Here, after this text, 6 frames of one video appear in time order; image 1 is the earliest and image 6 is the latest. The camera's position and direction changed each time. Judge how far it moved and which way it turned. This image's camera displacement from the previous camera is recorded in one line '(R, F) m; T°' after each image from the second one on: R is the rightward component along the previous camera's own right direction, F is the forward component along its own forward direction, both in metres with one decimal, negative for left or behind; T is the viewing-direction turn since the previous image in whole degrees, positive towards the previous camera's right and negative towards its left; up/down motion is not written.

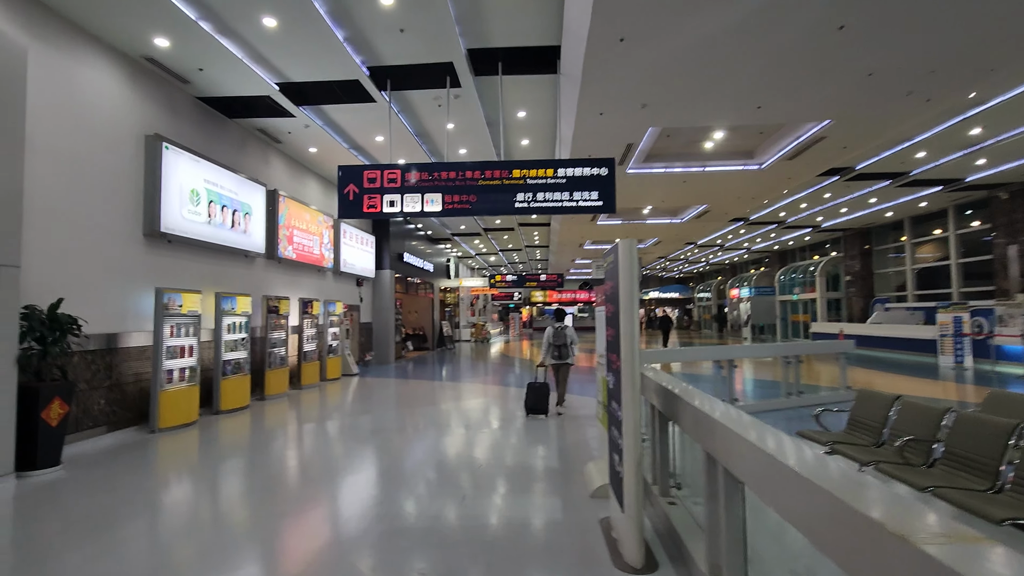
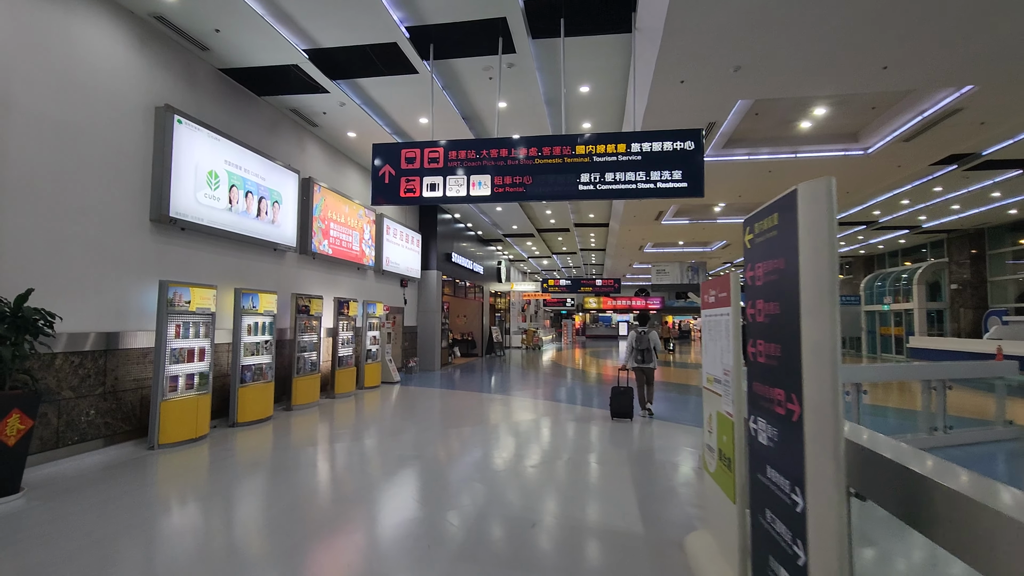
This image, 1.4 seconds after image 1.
(-0.1, +1.1) m; -6°
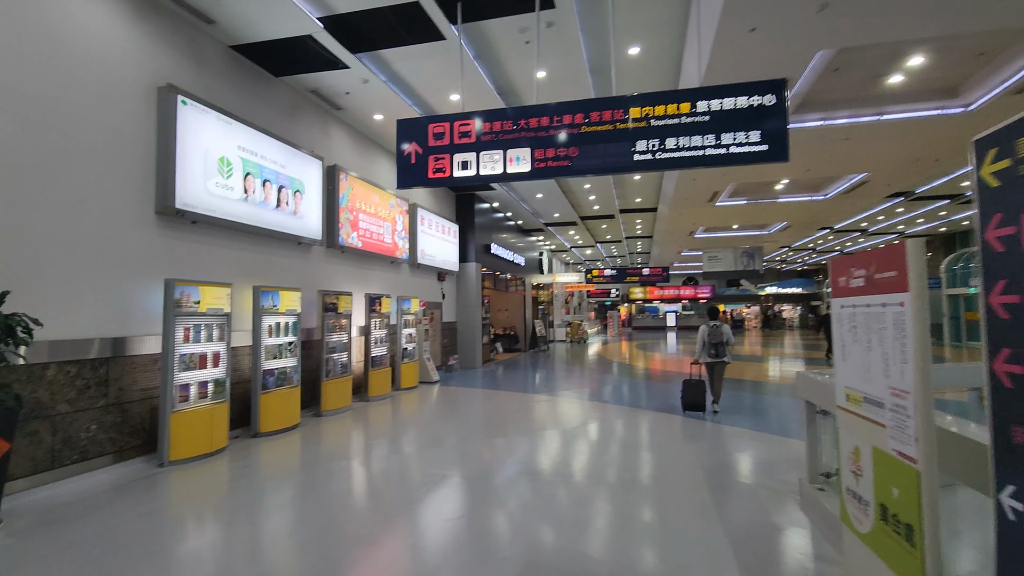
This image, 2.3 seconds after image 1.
(0.0, +0.7) m; -5°
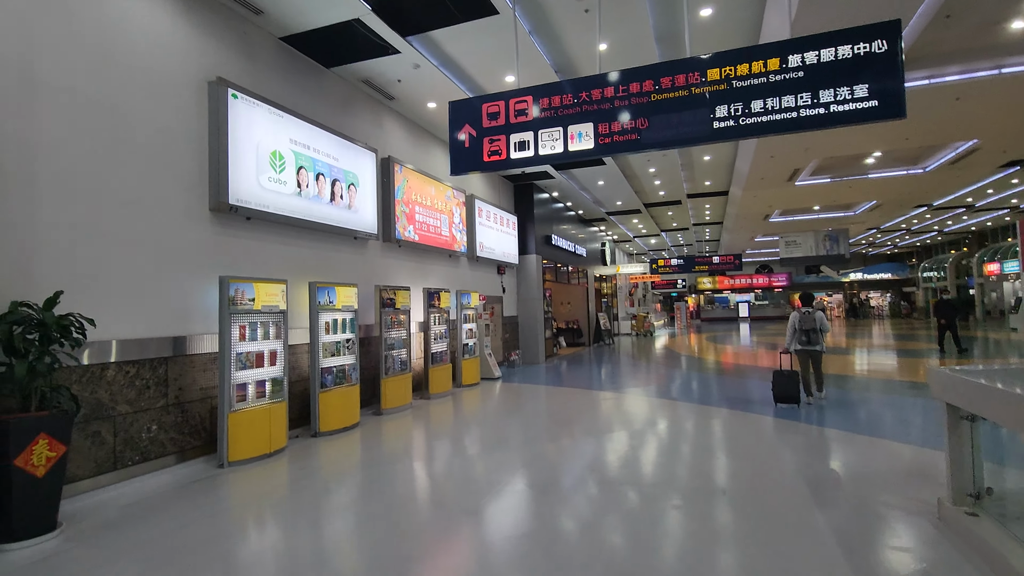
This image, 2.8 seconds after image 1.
(0.0, +0.4) m; -7°
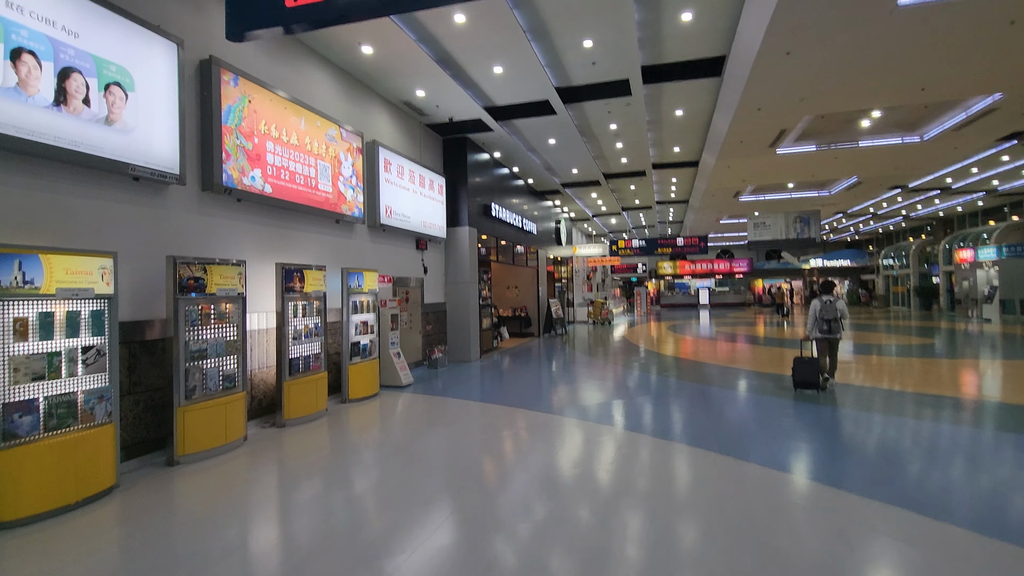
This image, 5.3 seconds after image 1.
(+0.6, +2.1) m; +4°
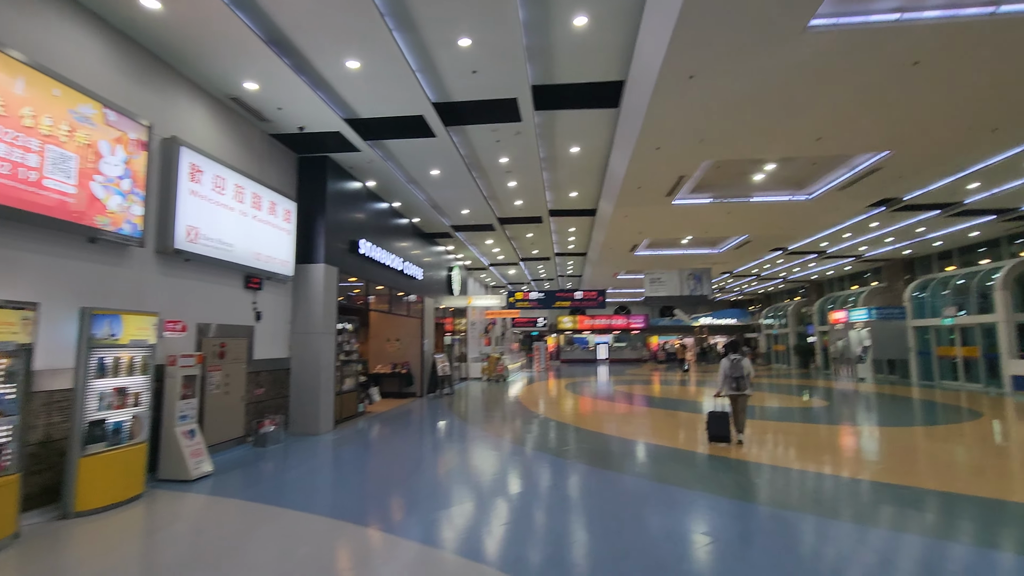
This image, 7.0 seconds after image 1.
(+0.5, +1.4) m; +10°
